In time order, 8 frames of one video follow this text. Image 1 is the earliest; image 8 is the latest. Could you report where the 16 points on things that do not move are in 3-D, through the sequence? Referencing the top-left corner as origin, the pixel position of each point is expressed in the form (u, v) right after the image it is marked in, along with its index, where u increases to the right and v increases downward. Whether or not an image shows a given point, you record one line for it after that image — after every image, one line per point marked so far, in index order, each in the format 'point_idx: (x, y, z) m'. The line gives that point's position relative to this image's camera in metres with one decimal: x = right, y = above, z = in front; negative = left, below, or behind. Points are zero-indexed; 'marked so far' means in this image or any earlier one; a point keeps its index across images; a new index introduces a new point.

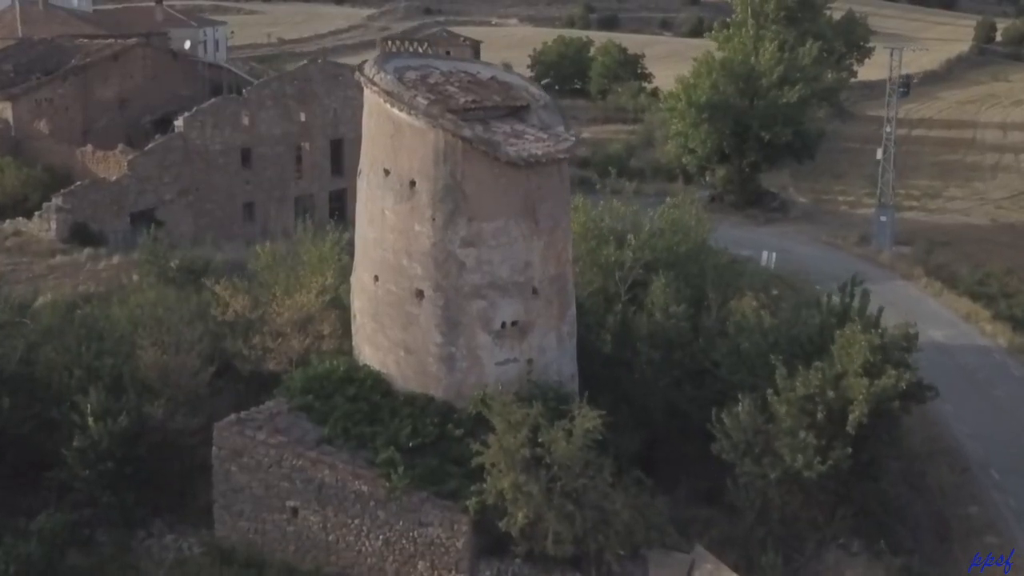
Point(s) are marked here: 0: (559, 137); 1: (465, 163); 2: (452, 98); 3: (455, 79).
0: (+0.5, +1.5, +14.3) m
1: (-0.4, +1.1, +13.3) m
2: (-0.6, +1.8, +14.1) m
3: (-0.6, +2.1, +14.7) m
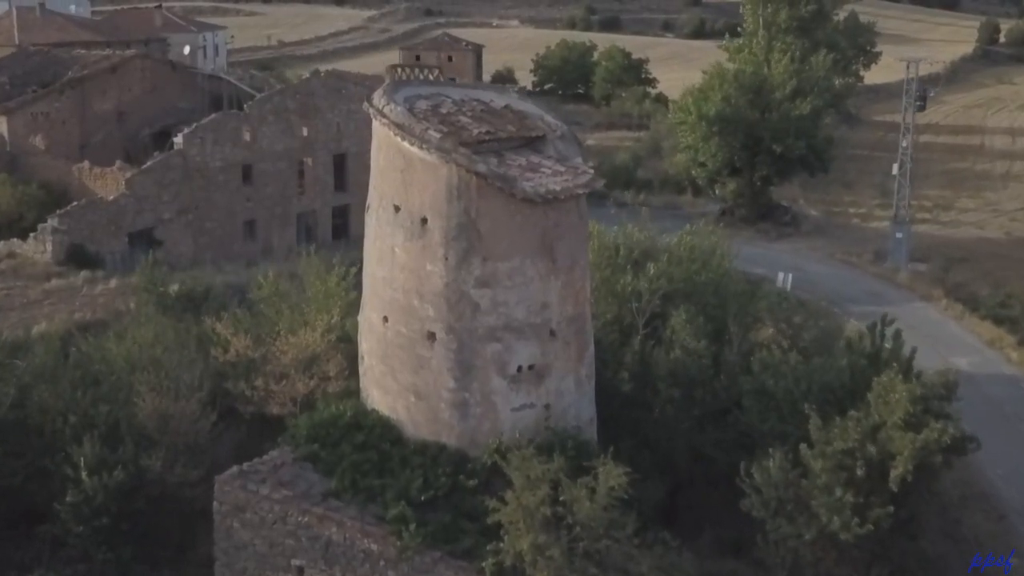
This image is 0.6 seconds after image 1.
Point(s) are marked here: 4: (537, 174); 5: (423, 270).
0: (+0.6, +1.1, +13.6) m
1: (-0.3, +0.8, +12.6) m
2: (-0.4, +1.4, +13.4) m
3: (-0.4, +1.7, +14.0) m
4: (+0.2, +1.0, +13.2) m
5: (-0.8, +0.2, +12.9) m
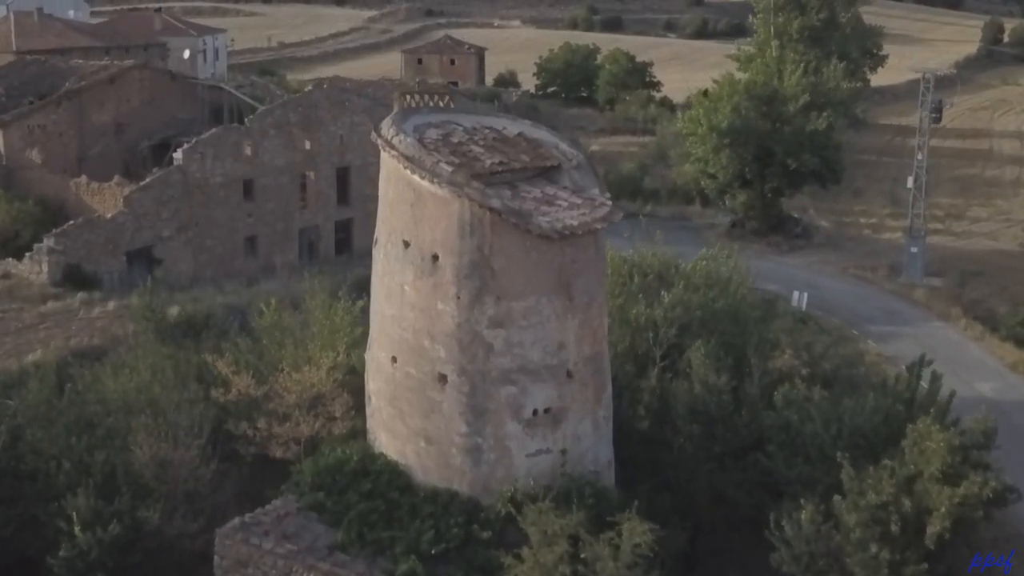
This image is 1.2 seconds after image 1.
0: (+0.7, +0.8, +13.0) m
1: (-0.1, +0.4, +12.0) m
2: (-0.3, +1.1, +12.8) m
3: (-0.3, +1.4, +13.4) m
4: (+0.3, +0.7, +12.6) m
5: (-0.7, -0.2, +12.3) m
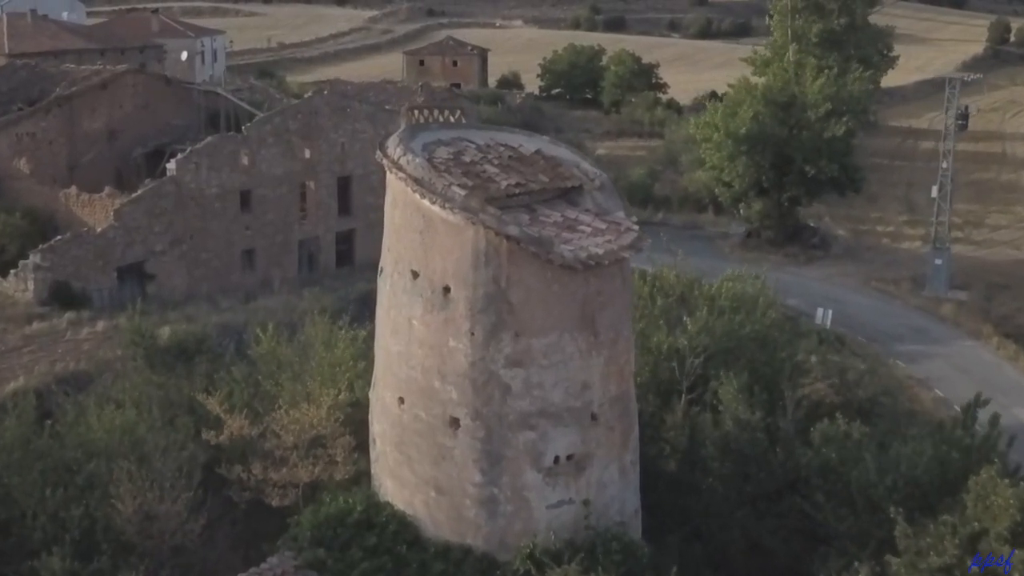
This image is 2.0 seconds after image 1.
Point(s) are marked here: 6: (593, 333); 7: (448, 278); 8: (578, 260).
0: (+0.9, +0.5, +11.9) m
1: (0.0, +0.2, +10.9) m
2: (-0.2, +0.8, +11.7) m
3: (-0.2, +1.1, +12.3) m
4: (+0.5, +0.4, +11.5) m
5: (-0.5, -0.4, +11.2) m
6: (+0.6, -0.3, +11.2) m
7: (-0.5, +0.1, +11.1) m
8: (+0.5, +0.2, +10.8) m
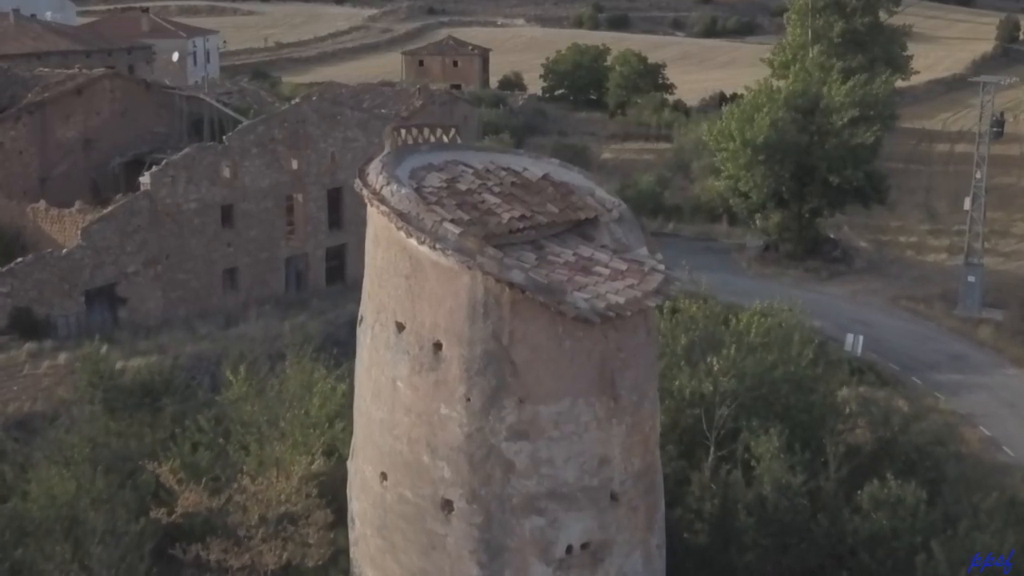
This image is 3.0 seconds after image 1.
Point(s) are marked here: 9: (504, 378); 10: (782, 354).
0: (+0.9, +0.2, +10.1) m
1: (0.0, -0.2, +9.0) m
2: (-0.1, +0.5, +9.8) m
3: (-0.1, +0.7, +10.5) m
4: (+0.5, +0.1, +9.7) m
5: (-0.5, -0.8, +9.3) m
6: (+0.6, -0.7, +9.4) m
7: (-0.5, -0.3, +9.3) m
8: (+0.5, -0.1, +9.0) m
9: (0.0, -0.6, +9.1) m
10: (+2.7, -0.7, +14.6) m
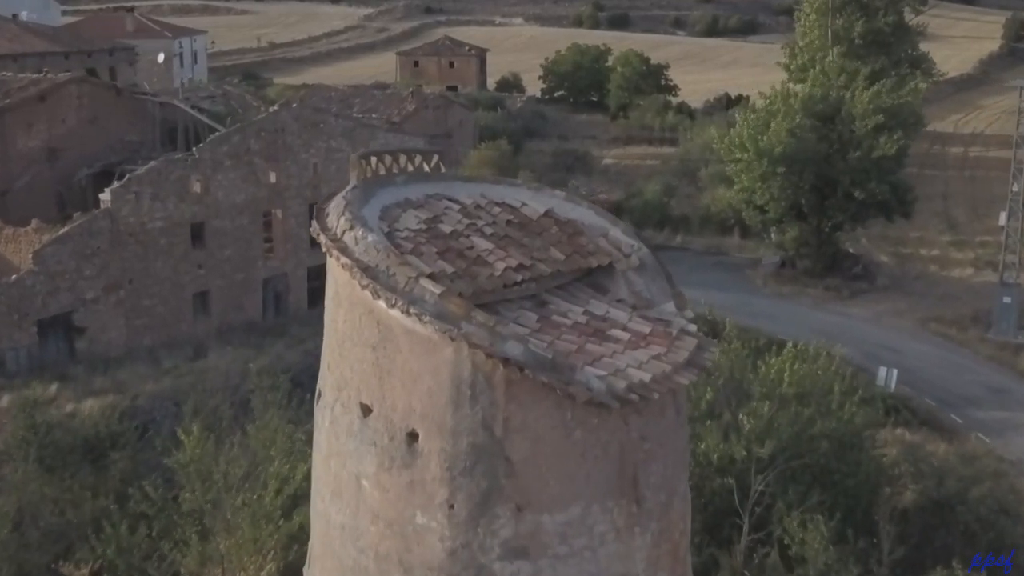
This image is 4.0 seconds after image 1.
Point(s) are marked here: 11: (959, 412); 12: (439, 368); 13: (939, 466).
0: (+0.9, -0.2, +8.1) m
1: (0.0, -0.6, +7.0) m
2: (-0.2, +0.1, +7.9) m
3: (-0.2, +0.4, +8.5) m
4: (+0.5, -0.3, +7.7) m
5: (-0.5, -1.2, +7.4) m
6: (+0.6, -1.1, +7.4) m
7: (-0.5, -0.7, +7.3) m
8: (+0.5, -0.5, +7.0) m
9: (-0.1, -0.9, +7.1) m
10: (+2.6, -1.0, +12.6) m
11: (+5.8, -1.6, +18.8) m
12: (-0.3, -0.4, +7.1) m
13: (+4.2, -1.7, +14.5) m
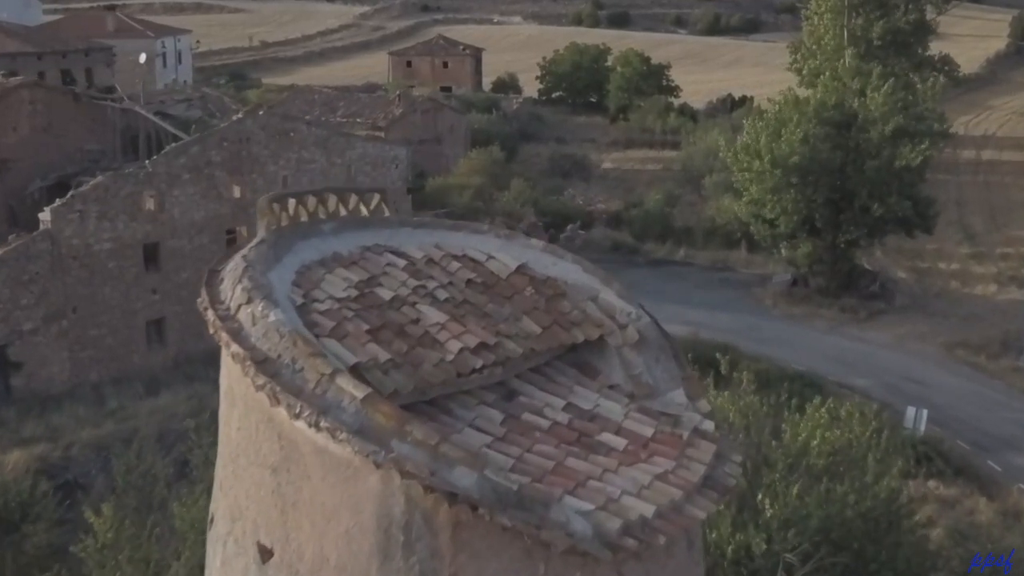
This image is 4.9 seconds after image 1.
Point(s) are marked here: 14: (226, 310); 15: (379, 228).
0: (+0.7, -0.6, +6.1) m
1: (-0.2, -0.9, +5.0) m
2: (-0.3, -0.3, +5.8) m
3: (-0.3, 0.0, +6.5) m
4: (+0.3, -0.7, +5.7) m
5: (-0.7, -1.6, +5.3) m
6: (+0.4, -1.4, +5.4) m
7: (-0.7, -1.0, +5.3) m
8: (+0.3, -0.9, +5.0) m
9: (-0.3, -1.3, +5.1) m
10: (+2.5, -1.4, +10.6) m
11: (+5.6, -1.9, +16.8) m
12: (-0.5, -0.8, +5.1) m
13: (+4.1, -2.1, +12.5) m
14: (-1.1, -0.1, +5.7) m
15: (-0.6, +0.3, +6.9) m
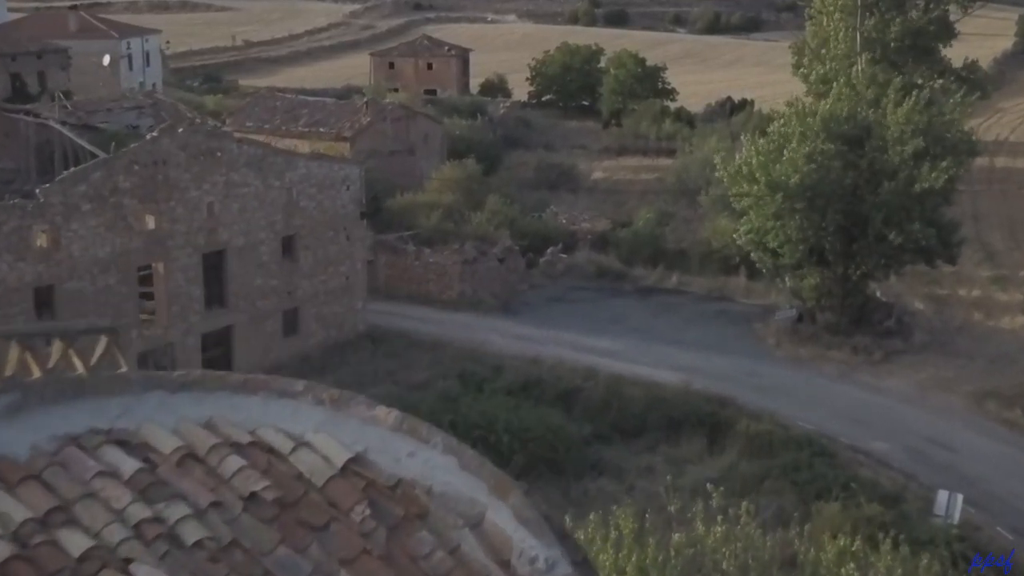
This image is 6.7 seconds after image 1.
0: (+0.2, -1.2, +3.2) m
1: (-0.7, -1.5, +2.1) m
2: (-0.8, -0.8, +2.9) m
3: (-0.8, -0.6, +3.6) m
4: (-0.2, -1.3, +2.8) m
5: (-1.2, -2.1, +2.4) m
6: (0.0, -2.0, +2.5) m
7: (-1.1, -1.6, +2.3) m
8: (-0.2, -1.5, +2.1) m
9: (-0.7, -1.9, +2.2) m
10: (+2.0, -2.0, +7.7) m
11: (+5.1, -2.5, +13.9) m
12: (-1.0, -1.3, +2.2) m
13: (+3.6, -2.6, +9.6) m
14: (-1.6, -0.6, +2.8) m
15: (-1.1, -0.3, +4.0) m
